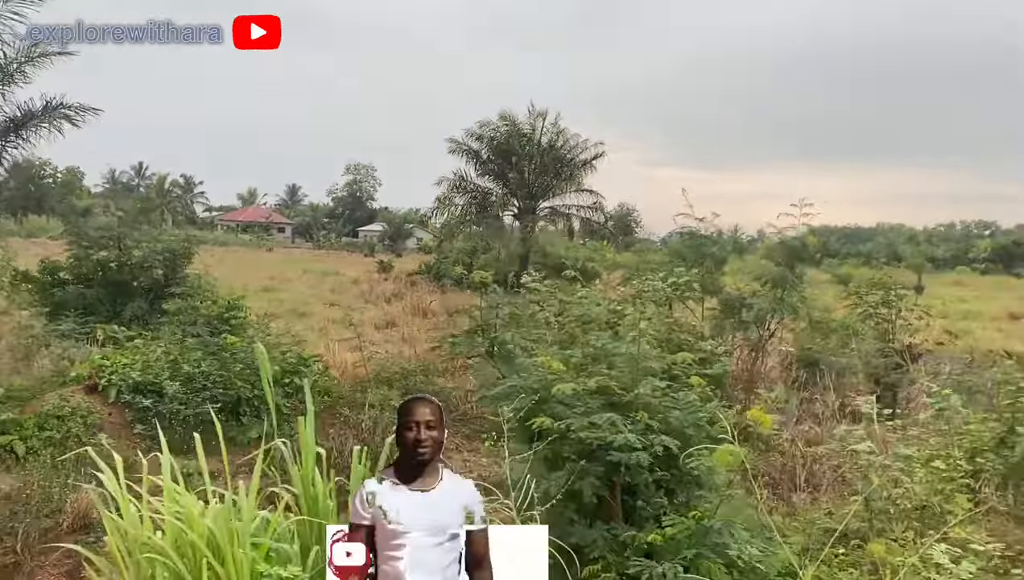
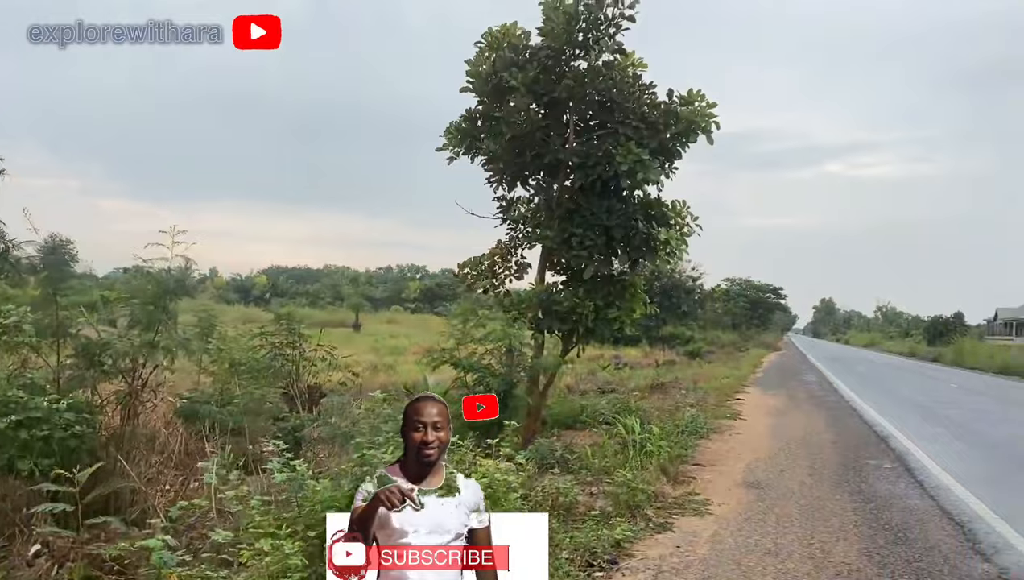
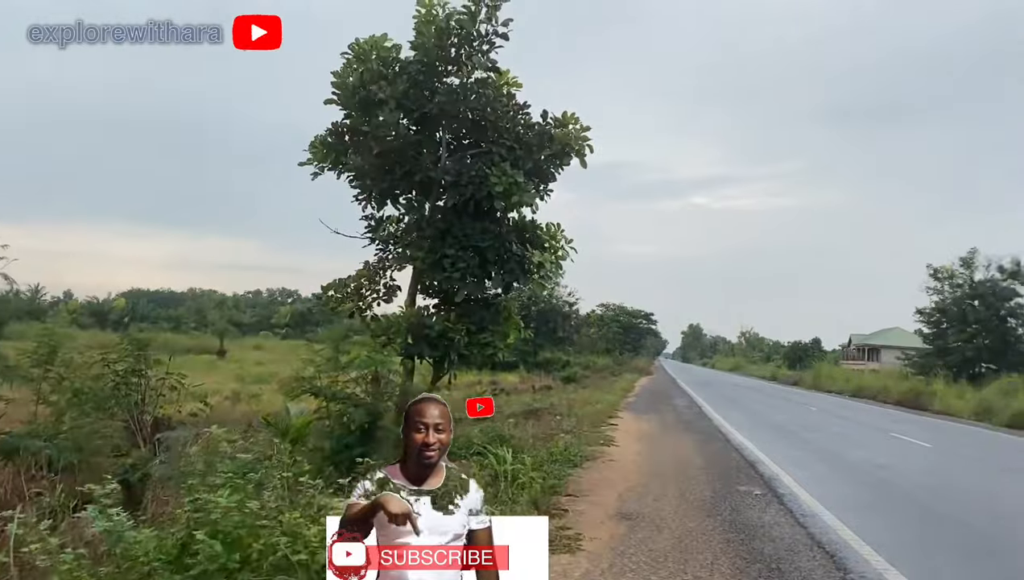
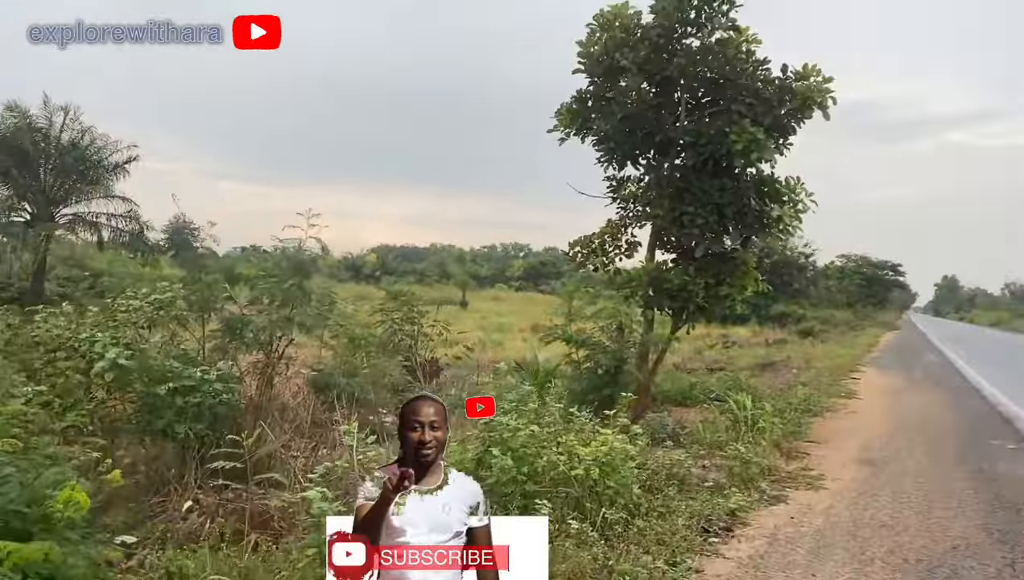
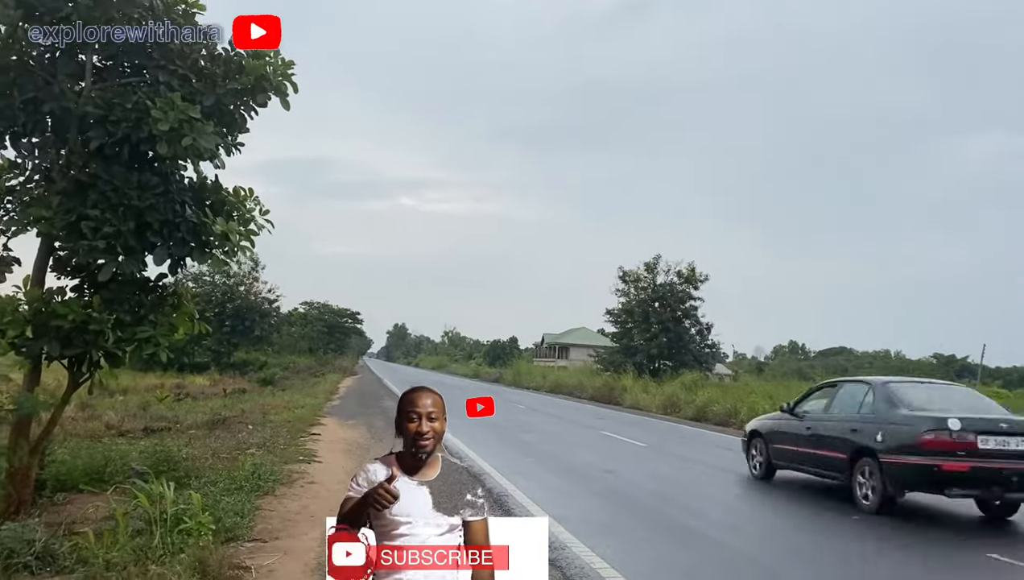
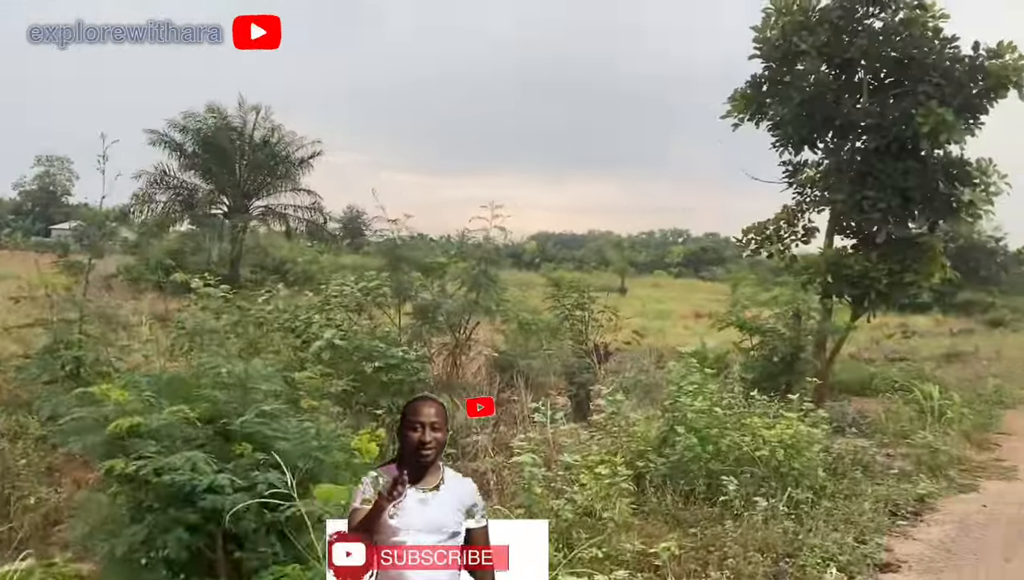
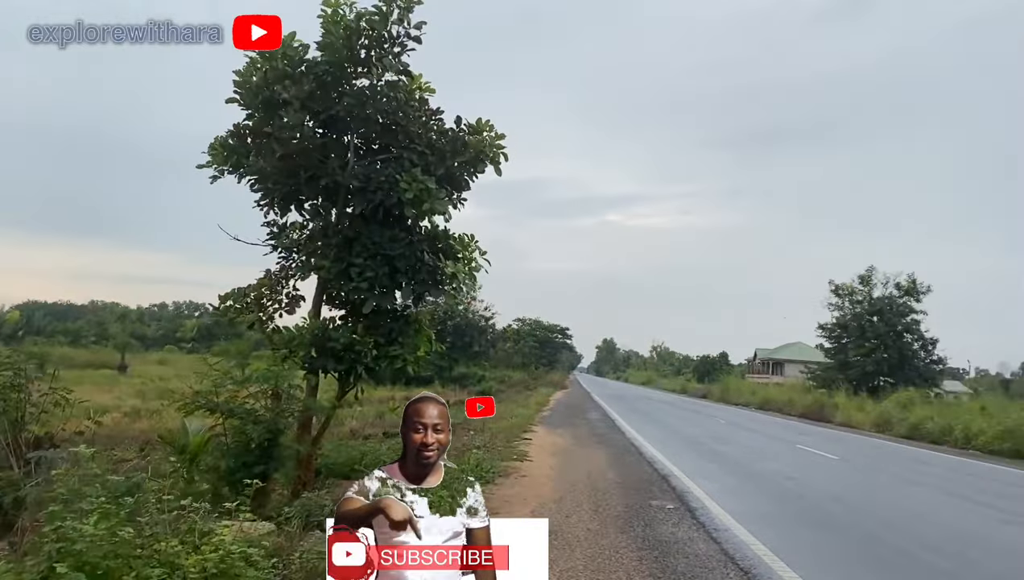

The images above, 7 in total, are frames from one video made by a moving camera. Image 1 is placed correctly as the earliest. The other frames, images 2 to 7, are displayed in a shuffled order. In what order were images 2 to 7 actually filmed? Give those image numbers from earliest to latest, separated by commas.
6, 4, 2, 3, 7, 5
